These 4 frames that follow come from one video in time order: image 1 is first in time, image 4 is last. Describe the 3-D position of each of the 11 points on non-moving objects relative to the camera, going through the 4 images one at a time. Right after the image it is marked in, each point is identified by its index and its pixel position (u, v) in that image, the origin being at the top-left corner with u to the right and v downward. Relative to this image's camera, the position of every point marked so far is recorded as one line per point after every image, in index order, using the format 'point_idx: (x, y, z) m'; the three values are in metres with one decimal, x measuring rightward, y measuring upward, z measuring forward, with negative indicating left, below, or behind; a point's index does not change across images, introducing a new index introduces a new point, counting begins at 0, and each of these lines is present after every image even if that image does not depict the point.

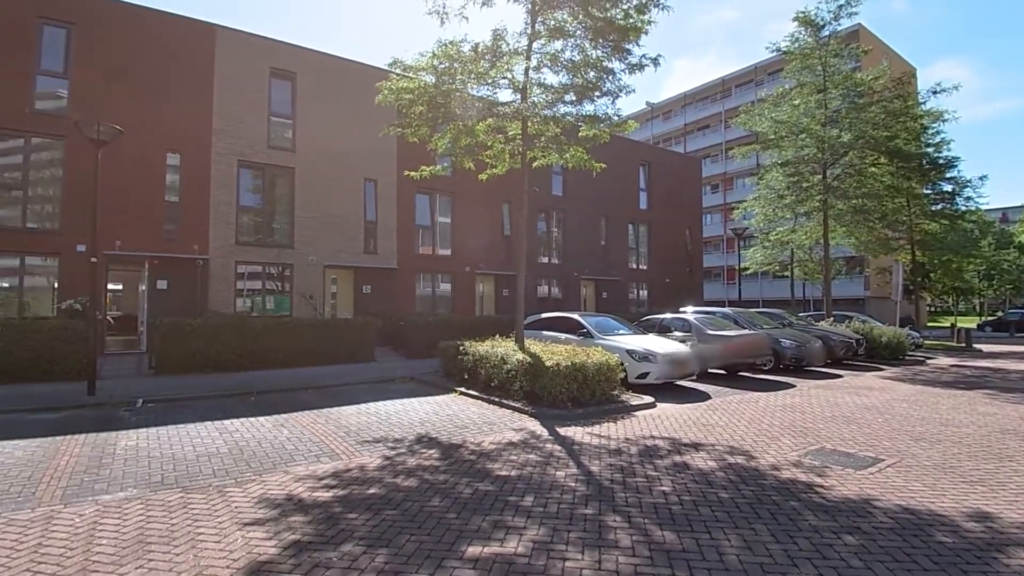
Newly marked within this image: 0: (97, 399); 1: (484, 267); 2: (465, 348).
0: (-6.3, -1.7, +8.4) m
1: (-1.0, +0.8, +19.8) m
2: (-0.8, -1.1, +10.0) m
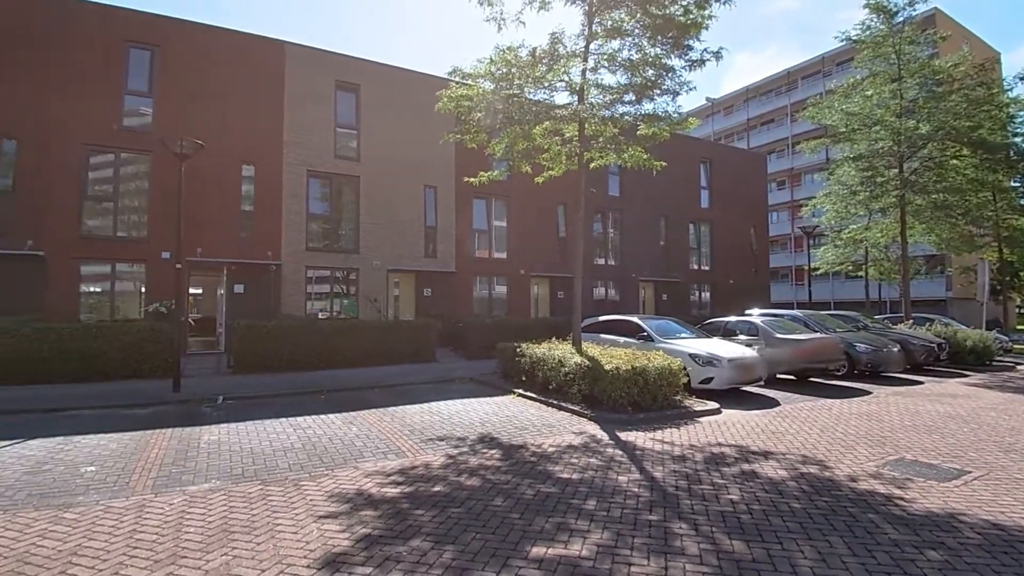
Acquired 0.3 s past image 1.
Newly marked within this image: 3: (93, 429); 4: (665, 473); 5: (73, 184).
0: (-5.3, -1.7, +9.0) m
1: (+1.0, +0.7, +19.8) m
2: (+0.2, -1.2, +10.0) m
3: (-5.2, -1.7, +6.9) m
4: (+1.5, -1.8, +5.3) m
5: (-10.9, +2.6, +13.7) m
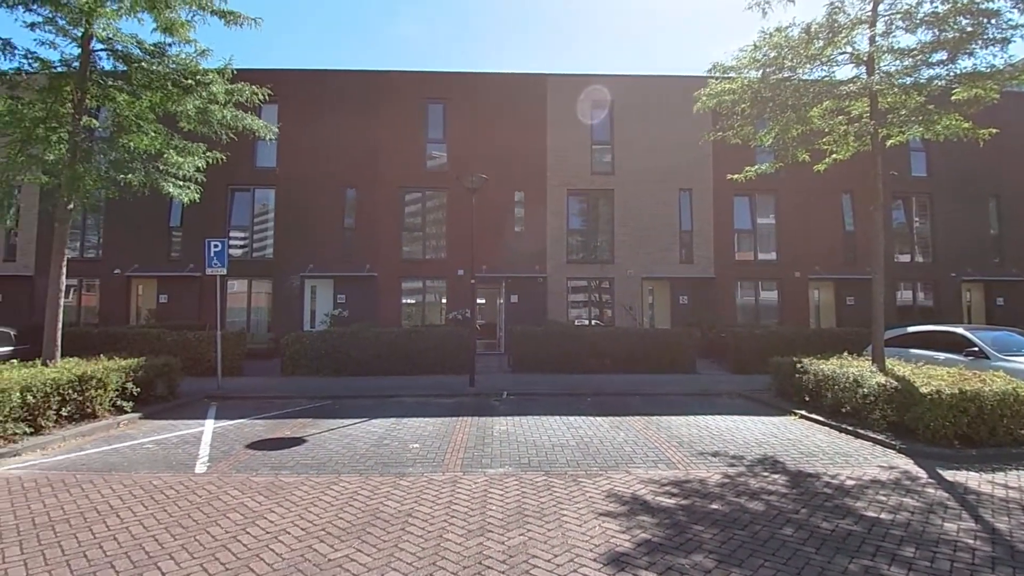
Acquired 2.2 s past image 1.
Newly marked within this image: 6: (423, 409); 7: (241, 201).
0: (-0.7, -1.9, +10.4) m
1: (+9.7, +0.5, +17.4) m
2: (+4.7, -1.2, +8.9) m
3: (-1.5, -1.9, +8.4) m
4: (+3.8, -1.8, +4.1) m
5: (-3.7, +2.2, +17.1) m
6: (-1.5, -2.0, +8.8) m
7: (-8.5, +2.7, +17.2) m
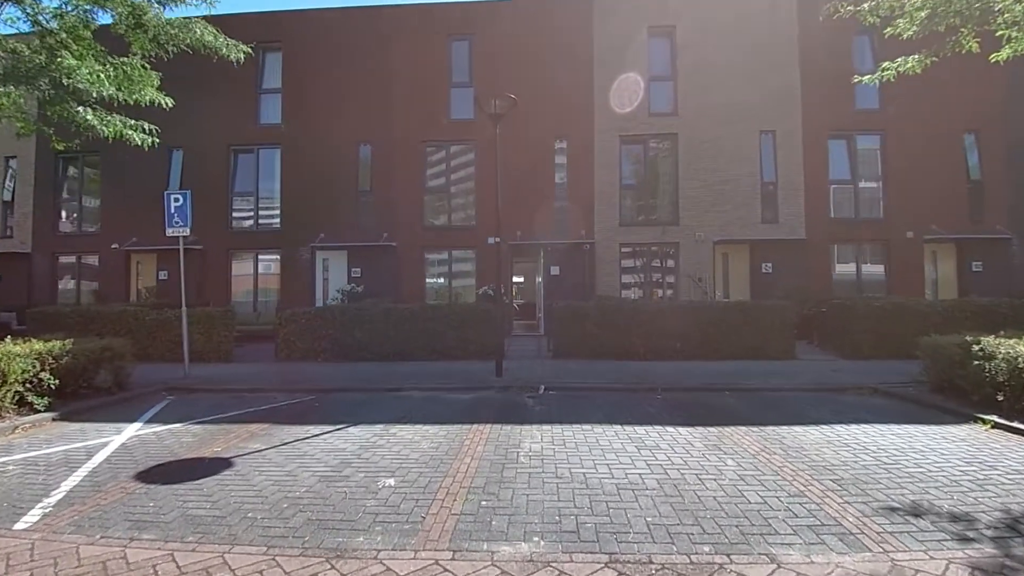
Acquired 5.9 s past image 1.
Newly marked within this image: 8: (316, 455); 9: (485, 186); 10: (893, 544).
0: (-0.1, -1.4, +8.0) m
1: (+10.7, +1.4, +14.0) m
2: (+5.1, -0.6, +6.0) m
3: (-1.1, -1.4, +6.0) m
4: (+3.9, -1.4, +1.3) m
5: (-2.7, +2.9, +14.7) m
6: (-1.0, -1.4, +6.4) m
7: (-7.4, +3.4, +15.2) m
8: (-1.6, -1.4, +4.5) m
9: (-0.8, +2.7, +14.7) m
10: (+2.0, -1.3, +2.9) m
